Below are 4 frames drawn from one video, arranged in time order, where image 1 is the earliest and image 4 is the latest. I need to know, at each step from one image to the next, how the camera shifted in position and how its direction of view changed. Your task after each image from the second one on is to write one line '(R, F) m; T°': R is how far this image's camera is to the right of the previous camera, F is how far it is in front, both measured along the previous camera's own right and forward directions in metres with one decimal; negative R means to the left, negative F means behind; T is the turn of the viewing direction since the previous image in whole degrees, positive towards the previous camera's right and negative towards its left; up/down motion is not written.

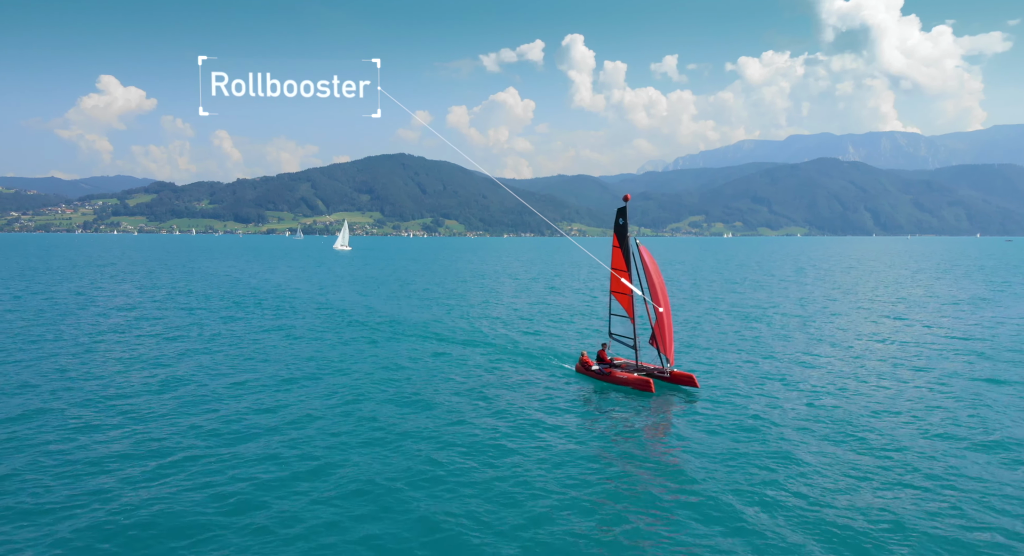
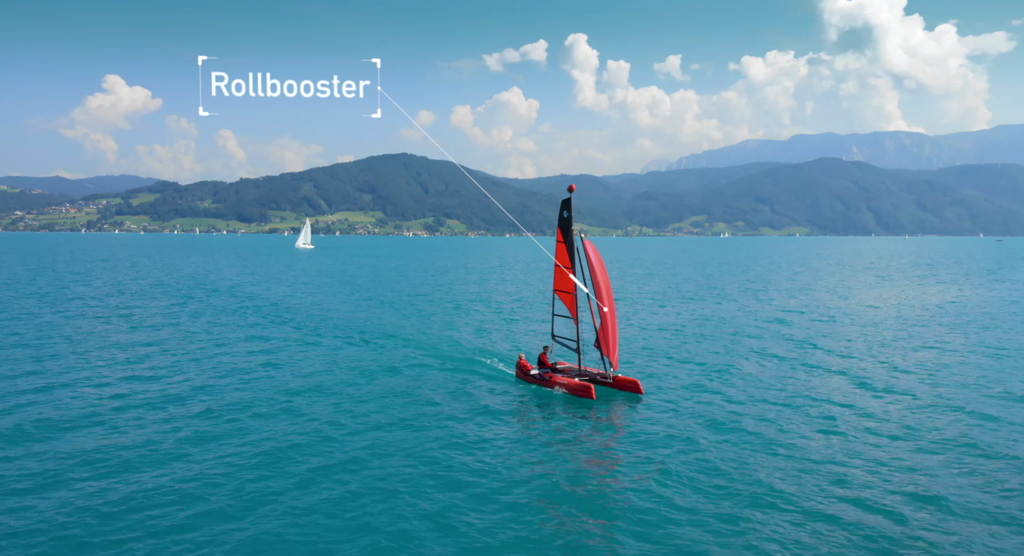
(+1.9, -0.7) m; 0°
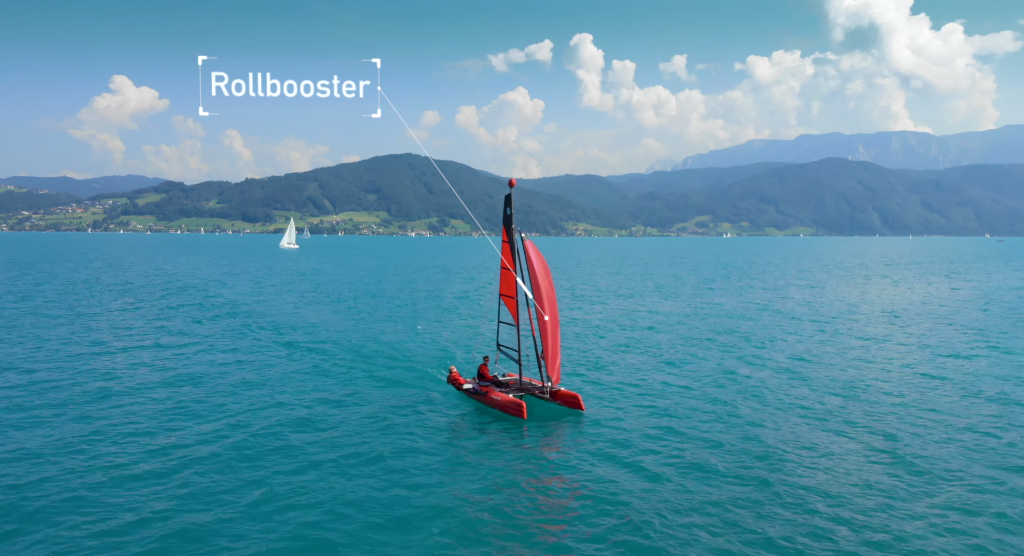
(+0.9, +0.1) m; 0°
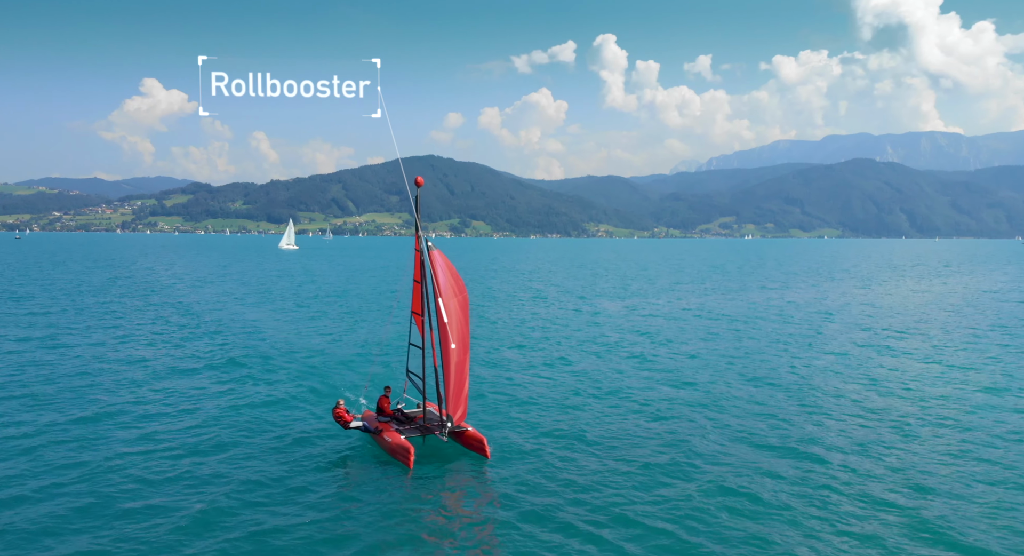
(+1.1, -0.2) m; -2°
